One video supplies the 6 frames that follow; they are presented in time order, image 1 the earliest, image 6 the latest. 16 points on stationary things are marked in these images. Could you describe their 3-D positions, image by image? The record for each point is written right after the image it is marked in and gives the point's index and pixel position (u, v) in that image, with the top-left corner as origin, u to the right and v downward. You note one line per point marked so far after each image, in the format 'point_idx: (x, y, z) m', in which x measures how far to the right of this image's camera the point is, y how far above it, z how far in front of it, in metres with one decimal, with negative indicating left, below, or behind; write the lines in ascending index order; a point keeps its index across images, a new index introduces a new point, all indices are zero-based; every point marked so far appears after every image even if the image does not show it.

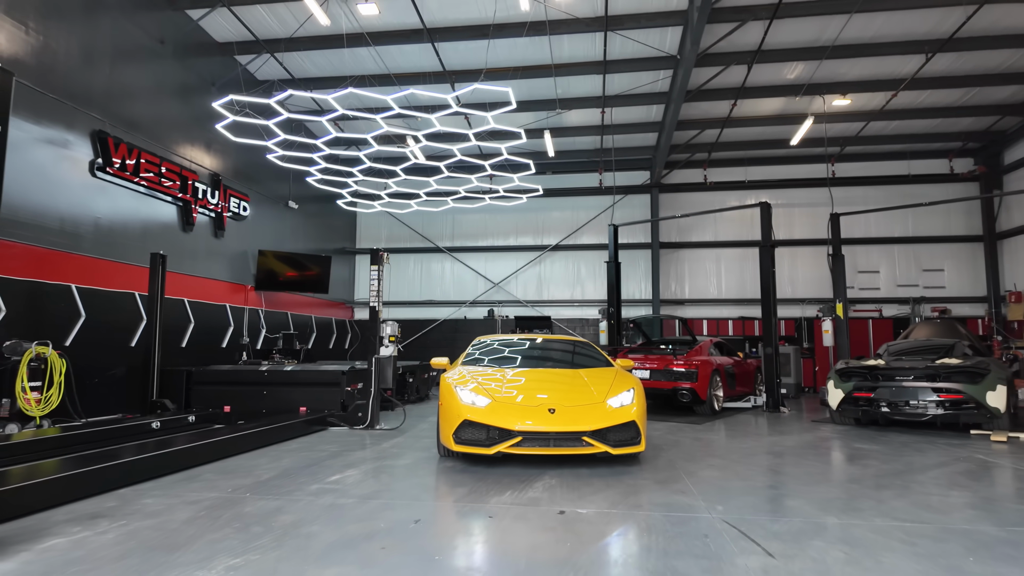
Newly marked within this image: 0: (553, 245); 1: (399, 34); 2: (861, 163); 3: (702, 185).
0: (+0.8, +0.9, +12.1) m
1: (-1.5, +3.3, +7.7) m
2: (+6.7, +2.4, +11.4) m
3: (+3.7, +2.0, +11.7) m
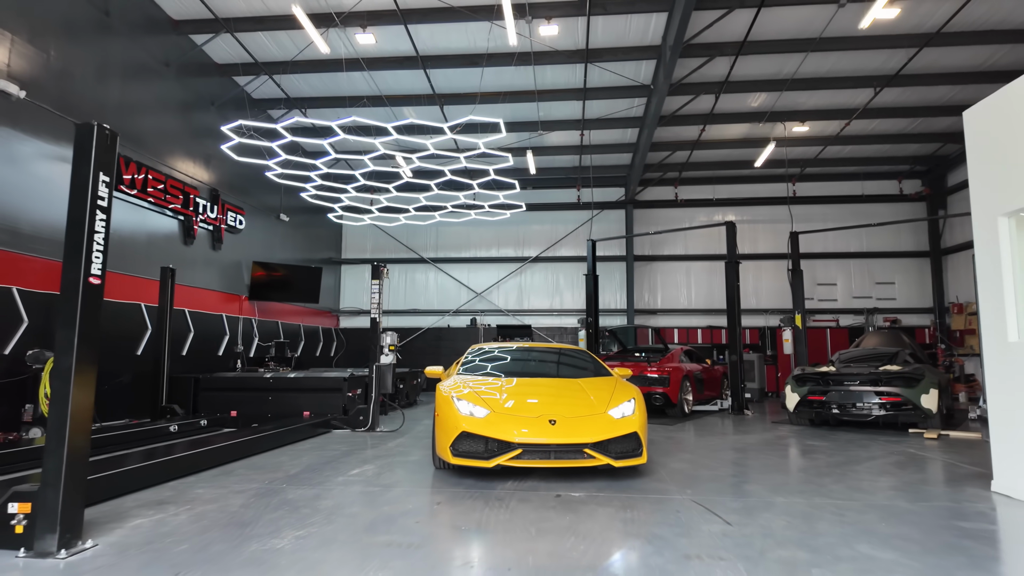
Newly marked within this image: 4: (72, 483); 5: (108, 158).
0: (+0.5, +0.7, +12.7) m
1: (-1.6, +3.2, +8.2) m
2: (+6.3, +2.1, +12.2) m
3: (+3.4, +1.8, +12.5) m
4: (-1.7, -0.8, +2.3) m
5: (-1.7, +0.6, +2.5) m
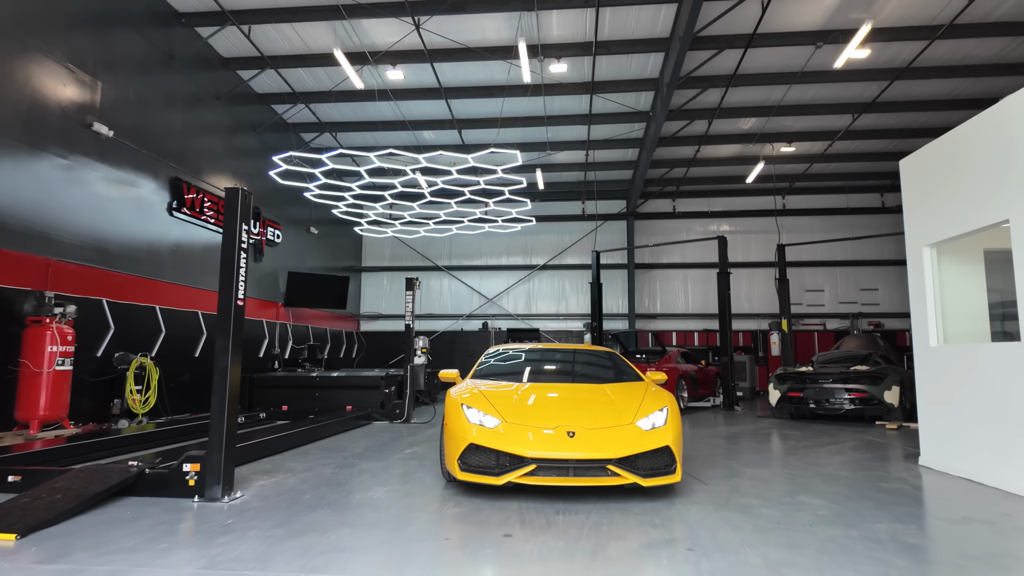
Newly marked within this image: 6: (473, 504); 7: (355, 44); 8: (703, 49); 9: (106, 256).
0: (+0.7, +0.5, +13.6) m
1: (-1.4, +3.0, +9.2) m
2: (+6.5, +2.0, +13.1) m
3: (+3.6, +1.7, +13.4) m
4: (-1.5, -0.9, +3.2) m
5: (-1.5, +0.4, +3.4) m
6: (-0.2, -1.2, +3.2) m
7: (-2.1, +3.3, +8.1) m
8: (+2.6, +3.3, +8.0) m
9: (-4.5, +0.4, +6.5) m
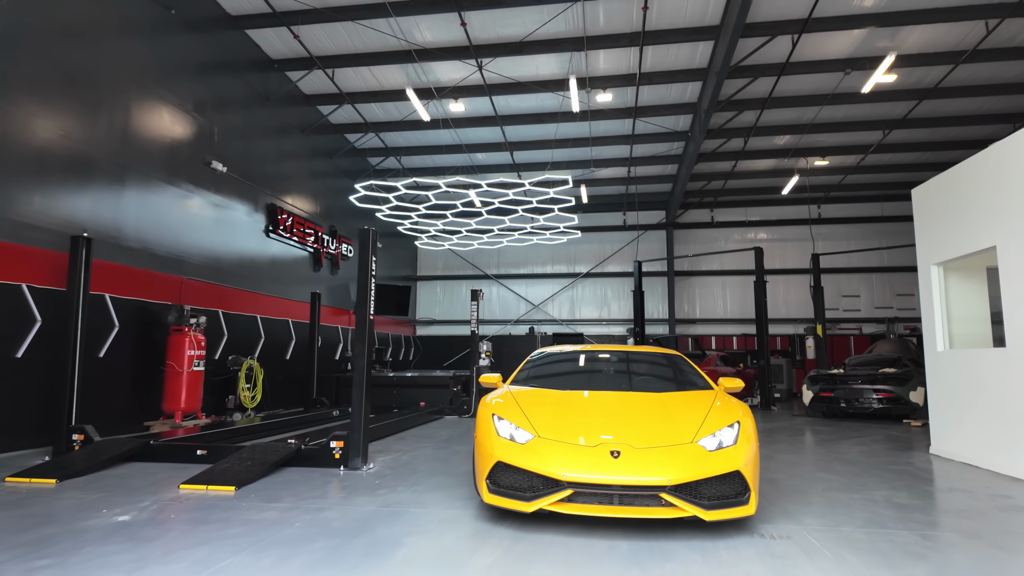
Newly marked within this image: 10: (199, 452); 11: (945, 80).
0: (+1.8, +0.4, +14.4) m
1: (-0.6, +2.9, +10.1) m
2: (+7.6, +1.9, +13.6) m
3: (+4.7, +1.5, +14.0) m
4: (-1.0, -1.0, +4.2) m
5: (-1.0, +0.3, +4.4) m
6: (+0.3, -1.3, +4.1) m
7: (-1.4, +3.2, +9.1) m
8: (+3.4, +3.1, +8.8) m
9: (-3.8, +0.2, +7.7) m
10: (-2.3, -1.2, +4.4) m
11: (+6.5, +3.1, +8.9) m
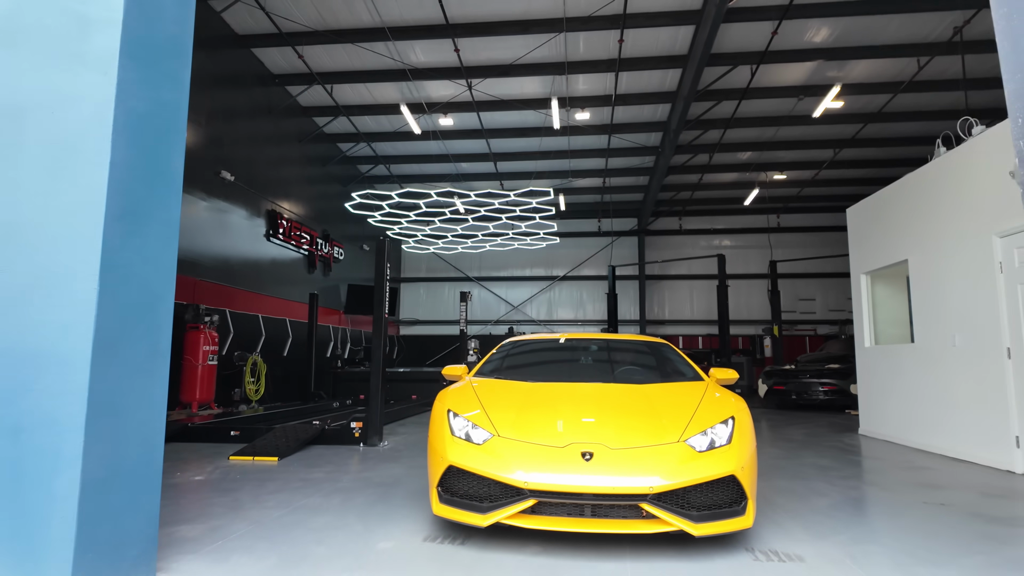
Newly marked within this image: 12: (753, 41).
0: (+1.3, +0.3, +15.2) m
1: (-0.9, +2.8, +10.8) m
2: (+7.1, +1.8, +14.7) m
3: (+4.2, +1.4, +15.0) m
4: (-1.1, -1.0, +4.9) m
5: (-1.1, +0.3, +5.1) m
6: (+0.3, -1.3, +4.9) m
7: (-1.6, +3.2, +9.8) m
8: (+3.2, +3.1, +9.7) m
9: (-4.0, +0.2, +8.2) m
10: (-2.4, -1.2, +5.0) m
11: (+6.3, +3.0, +9.9) m
12: (+3.4, +3.4, +8.3) m
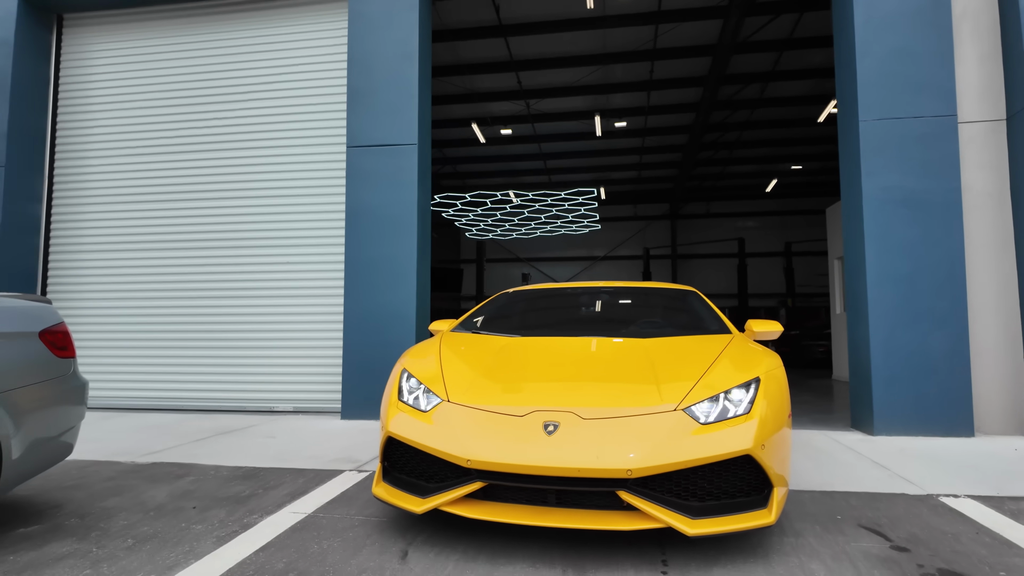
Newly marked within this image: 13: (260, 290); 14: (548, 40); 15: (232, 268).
0: (+2.6, +1.0, +17.2) m
1: (+0.2, +3.3, +12.9) m
2: (+8.4, +2.4, +16.3) m
3: (+5.5, +2.1, +16.8) m
4: (-0.4, -0.9, +7.2) m
5: (-0.3, +0.5, +7.3) m
6: (+1.0, -1.2, +7.1) m
7: (-0.6, +3.5, +11.9) m
8: (+4.1, +3.5, +11.5) m
9: (-3.0, +0.5, +10.6) m
10: (-1.6, -1.1, +7.4) m
11: (+7.2, +3.5, +11.6) m
12: (+4.2, +3.8, +10.1) m
13: (-1.9, 0.0, +4.4) m
14: (+0.6, +3.9, +9.2) m
15: (-2.1, +0.2, +4.4) m
